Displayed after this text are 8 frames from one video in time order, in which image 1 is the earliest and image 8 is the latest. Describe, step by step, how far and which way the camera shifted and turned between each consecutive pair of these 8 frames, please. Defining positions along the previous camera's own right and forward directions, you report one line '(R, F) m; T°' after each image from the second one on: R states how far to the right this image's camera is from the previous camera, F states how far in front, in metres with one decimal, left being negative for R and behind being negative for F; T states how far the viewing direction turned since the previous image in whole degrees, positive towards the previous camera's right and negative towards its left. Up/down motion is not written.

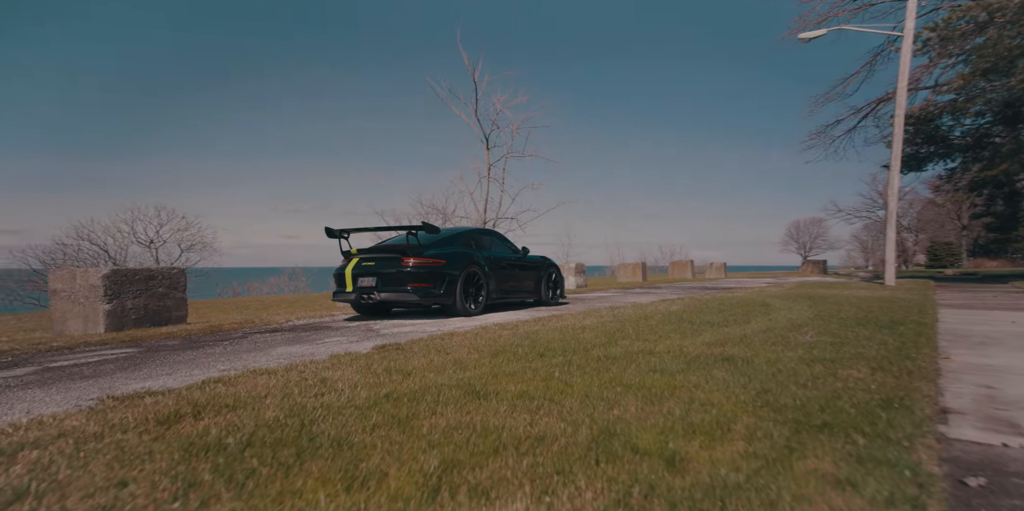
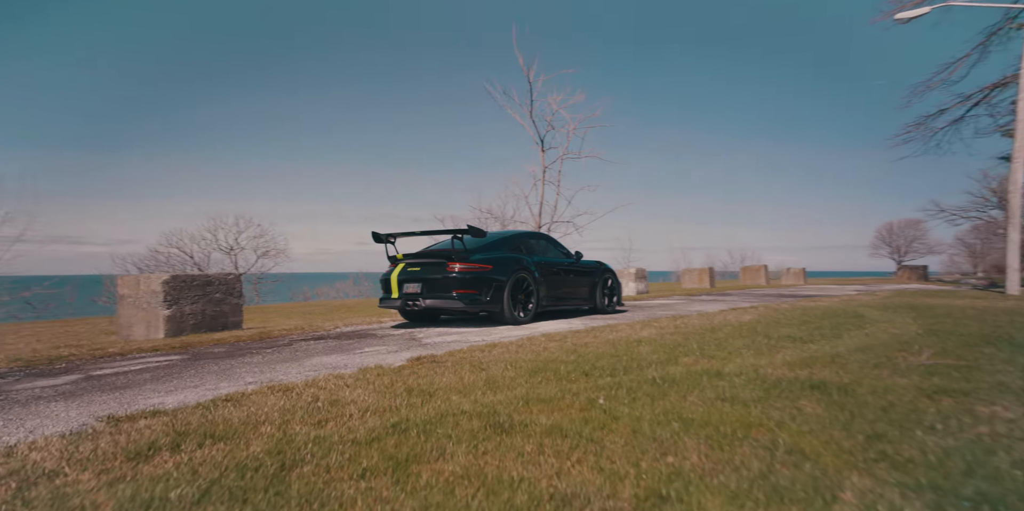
(+0.1, +0.6) m; -6°
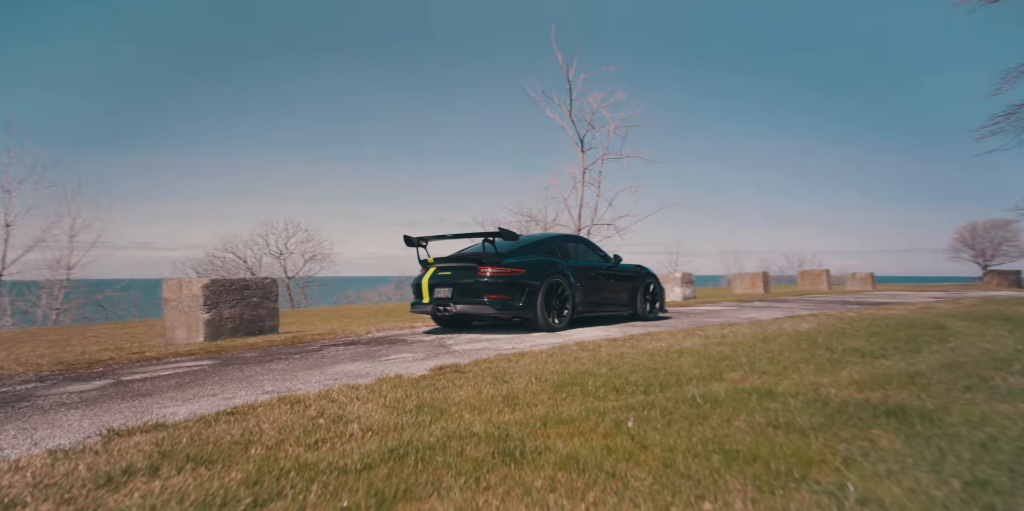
(+0.1, +0.4) m; -4°
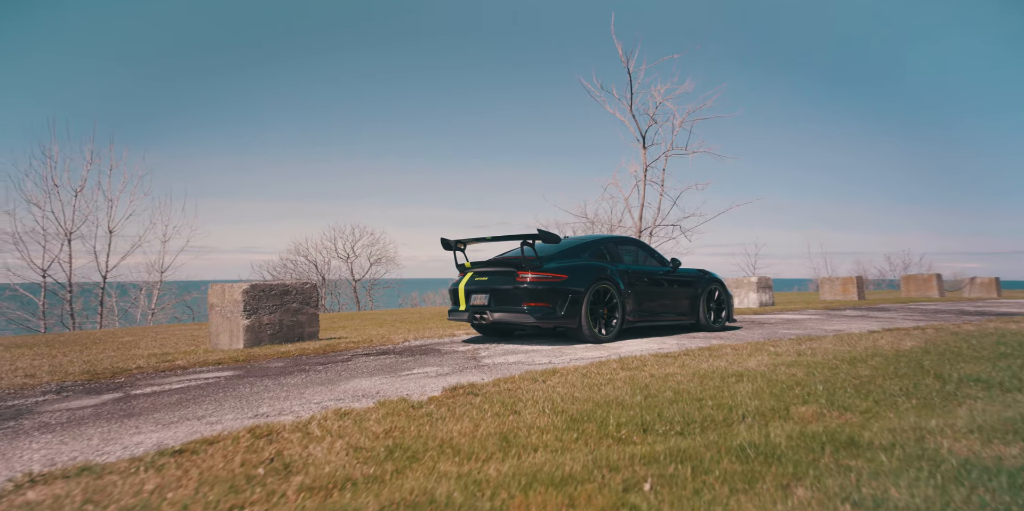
(+0.4, +0.7) m; -7°
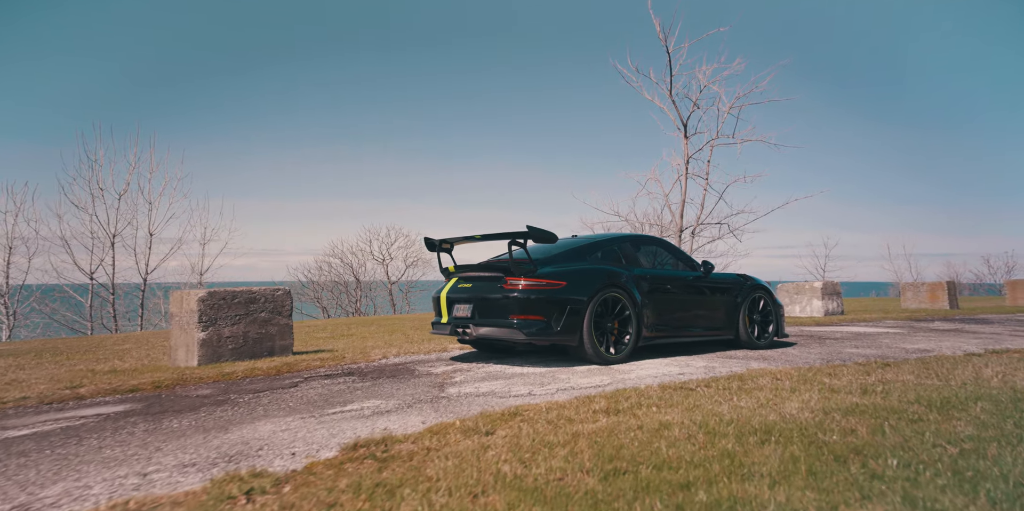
(+0.7, +1.4) m; -6°
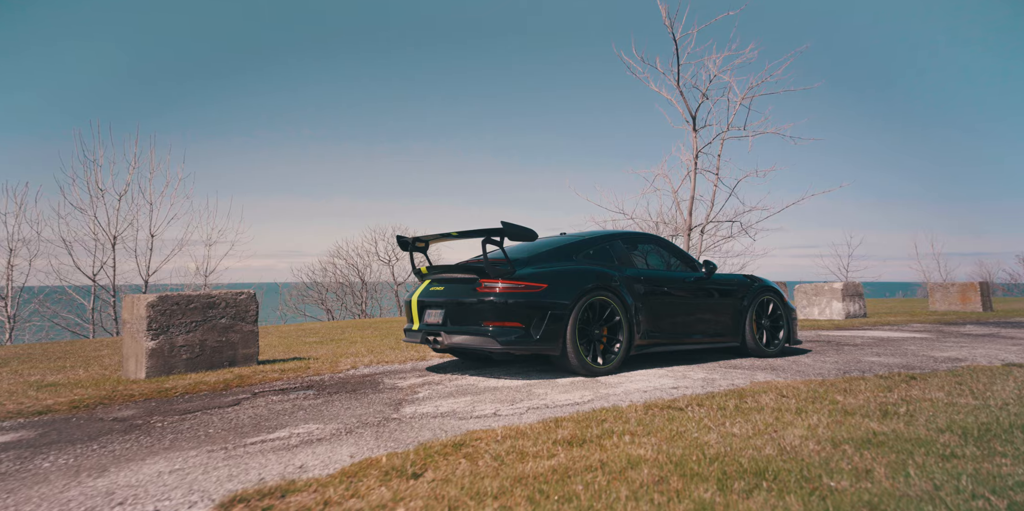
(+0.4, +0.6) m; -2°
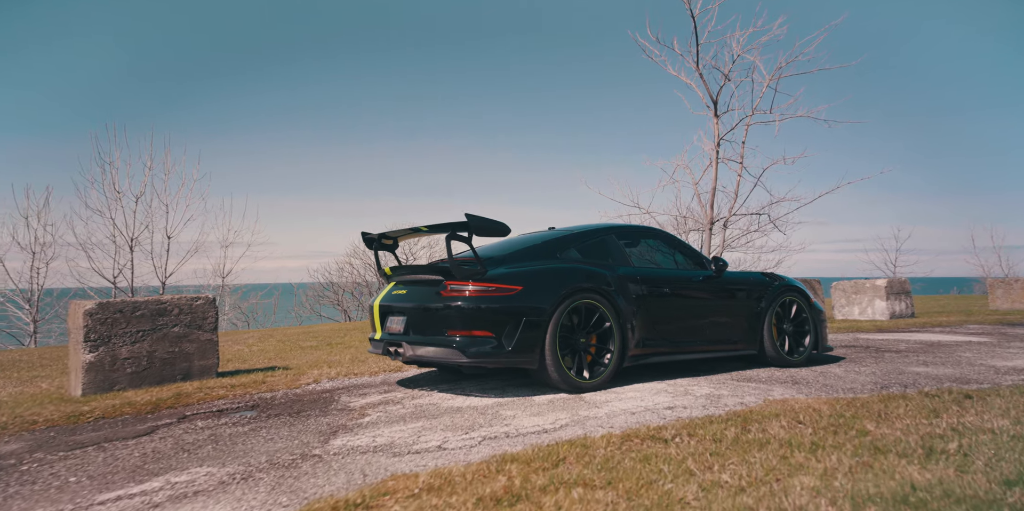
(+0.5, +0.8) m; -3°
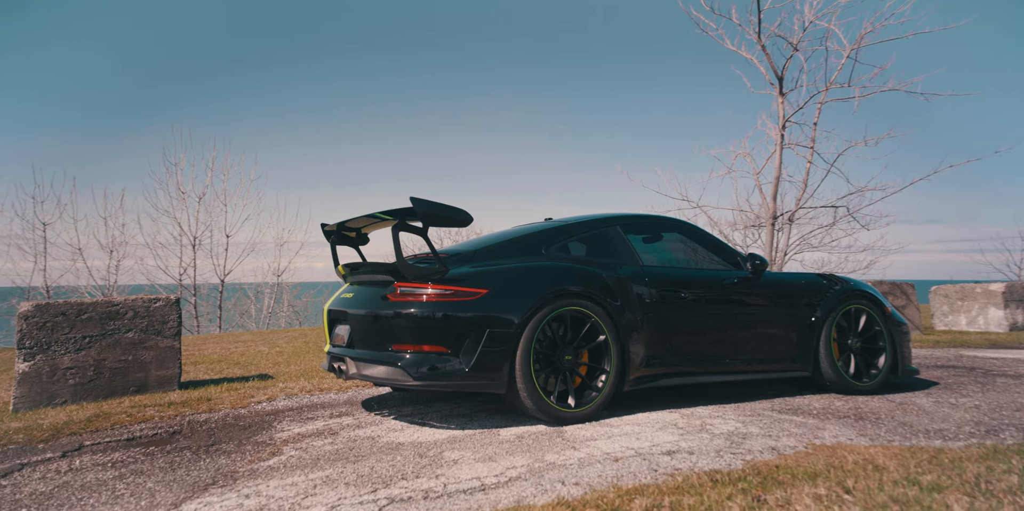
(+0.7, +1.1) m; -7°
